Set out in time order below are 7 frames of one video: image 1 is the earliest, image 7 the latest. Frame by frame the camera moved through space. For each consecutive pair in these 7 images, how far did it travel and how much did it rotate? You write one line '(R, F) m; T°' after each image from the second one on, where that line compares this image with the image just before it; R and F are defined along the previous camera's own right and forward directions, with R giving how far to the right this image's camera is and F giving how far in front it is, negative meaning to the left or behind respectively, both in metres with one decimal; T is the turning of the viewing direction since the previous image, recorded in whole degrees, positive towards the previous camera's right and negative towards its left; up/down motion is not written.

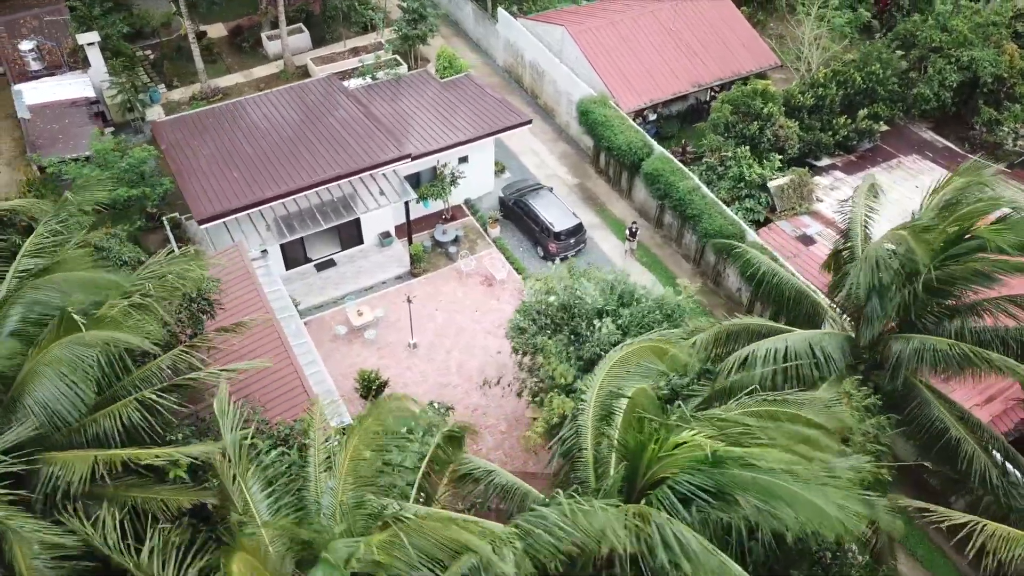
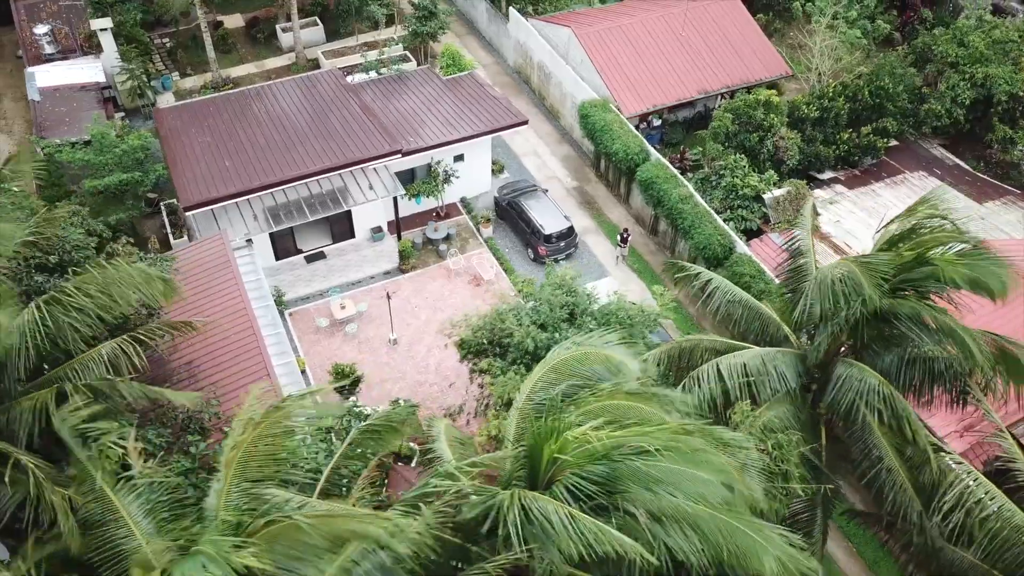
(+1.3, +0.2) m; -2°
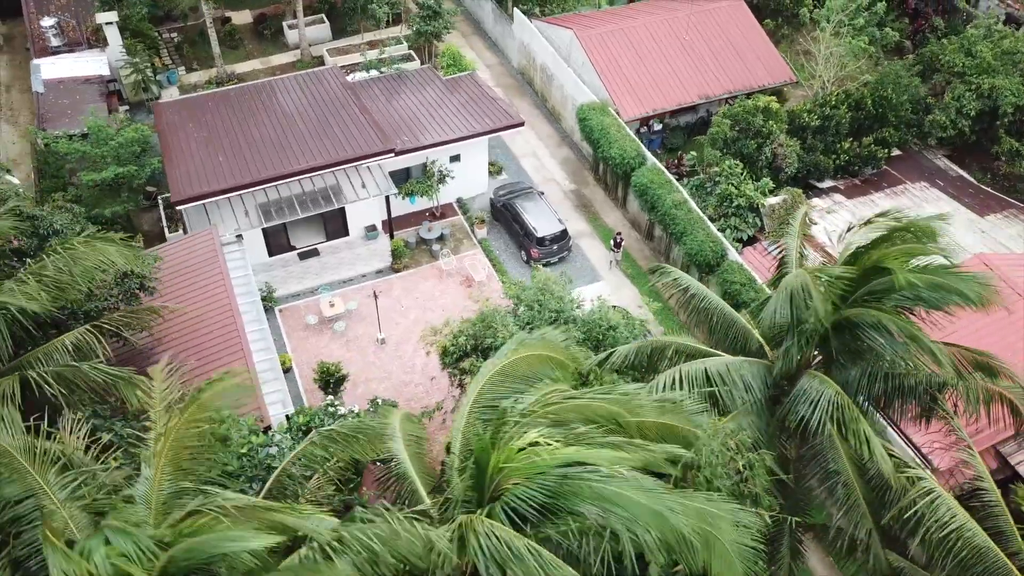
(+0.8, +0.1) m; -1°
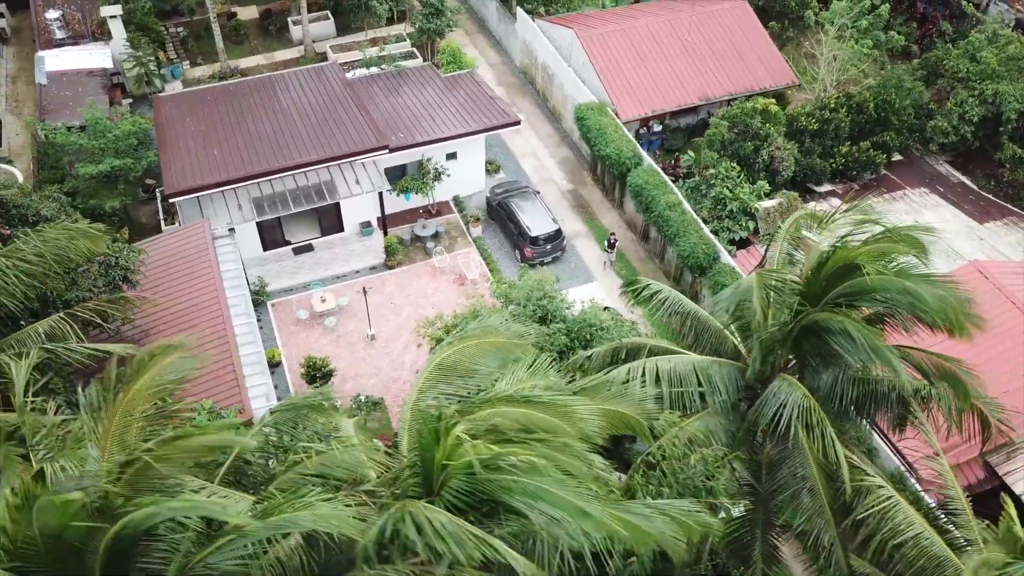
(+0.6, +0.1) m; -1°
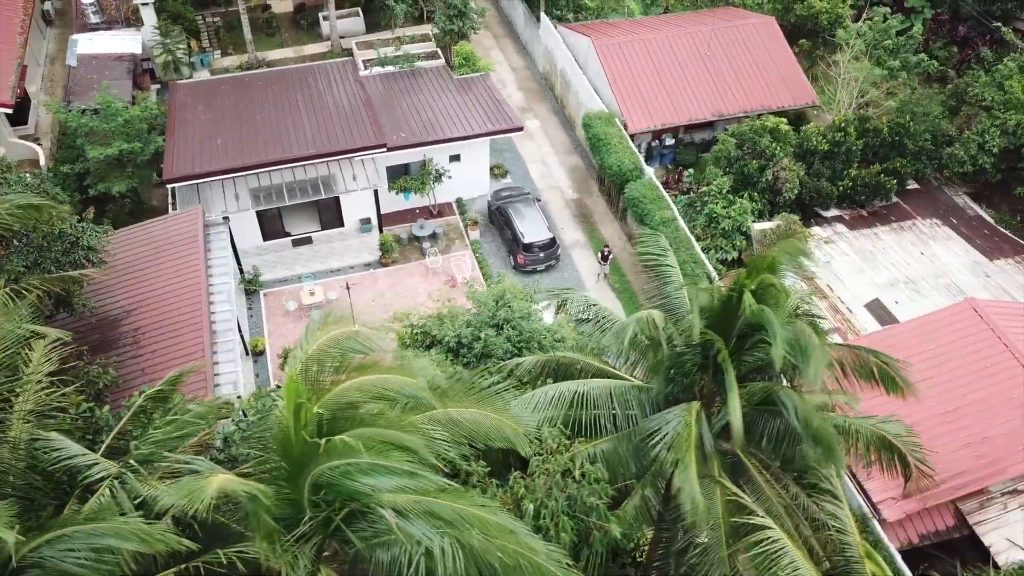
(+1.7, +0.1) m; -4°
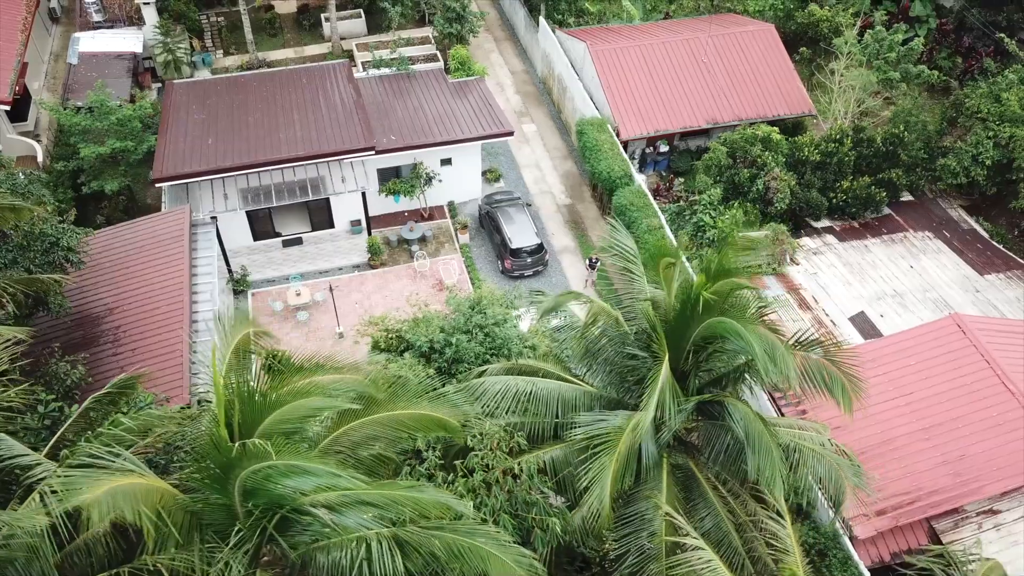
(+0.8, 0.0) m; -1°
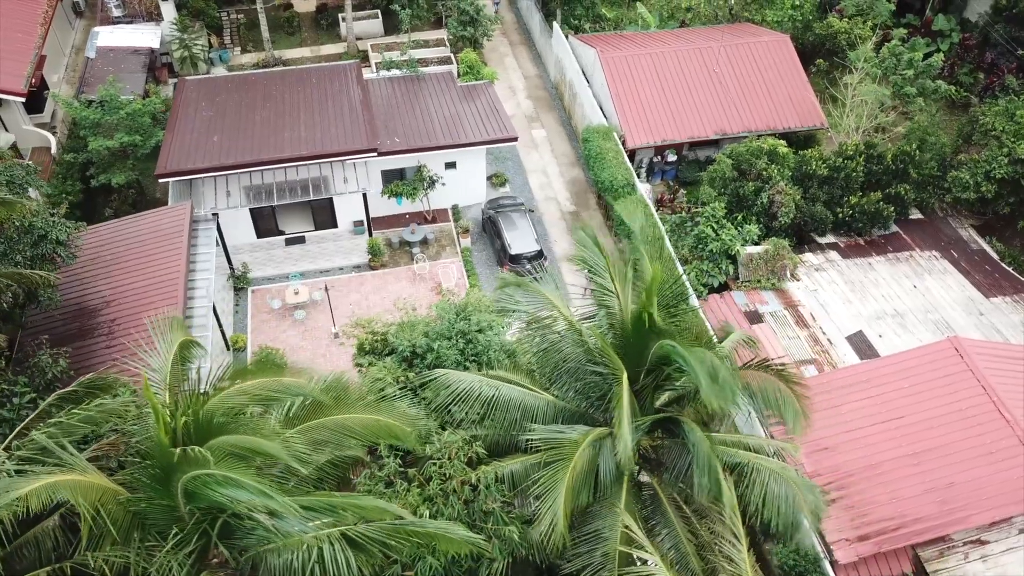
(+0.8, +0.1) m; -2°
